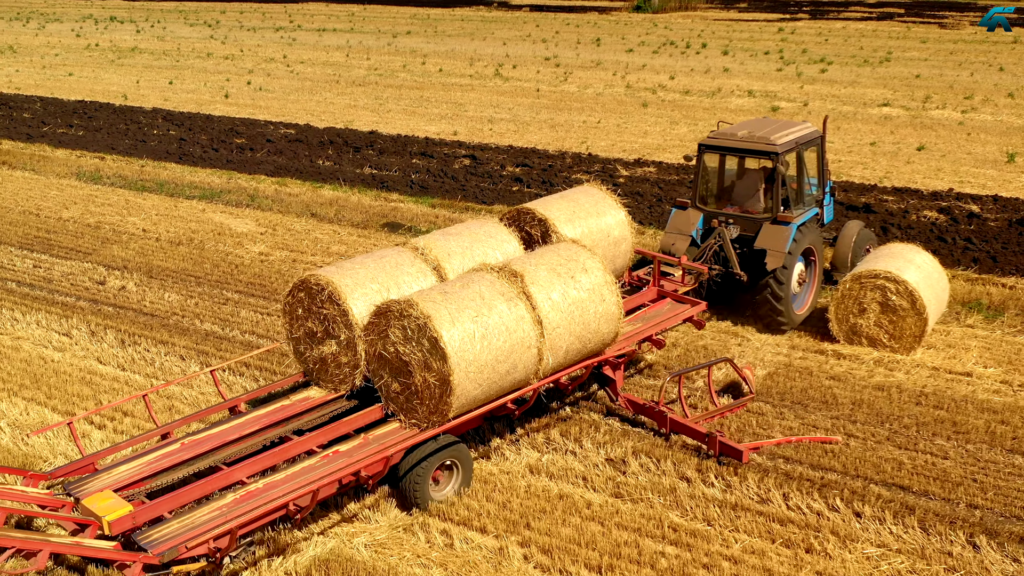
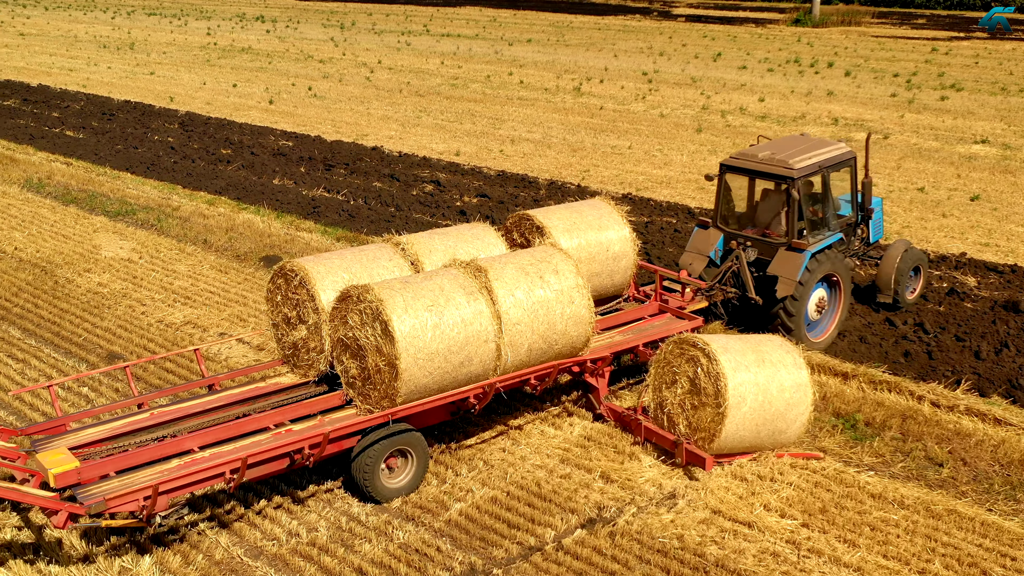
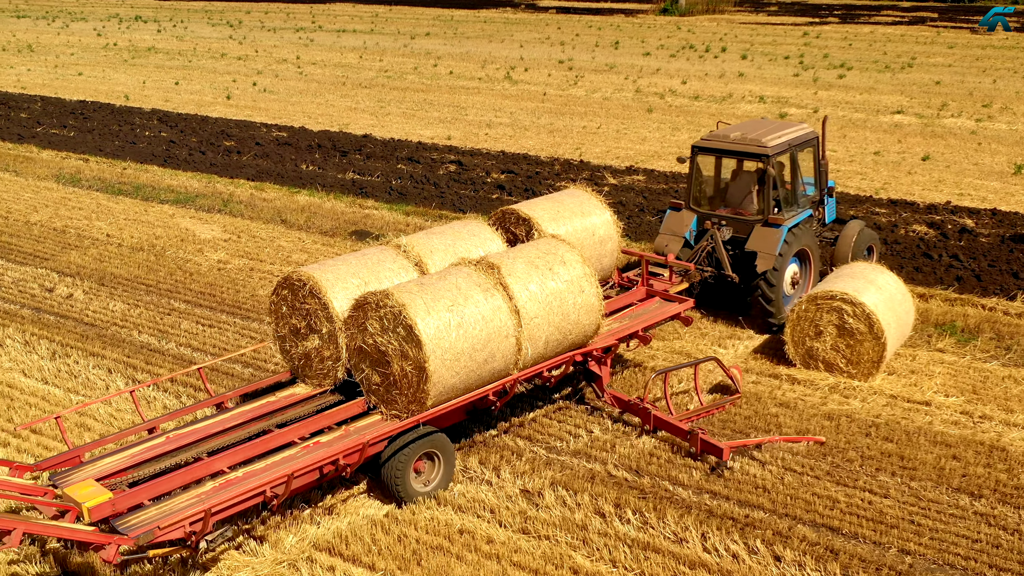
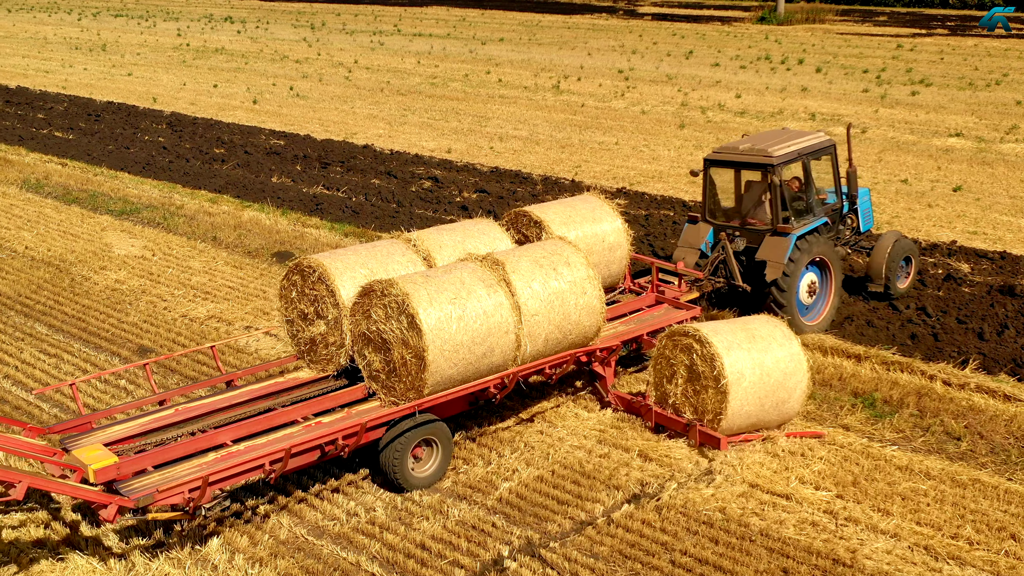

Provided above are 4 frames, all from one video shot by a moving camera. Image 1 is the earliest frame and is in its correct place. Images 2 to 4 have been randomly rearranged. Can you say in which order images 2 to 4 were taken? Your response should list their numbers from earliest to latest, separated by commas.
3, 4, 2
